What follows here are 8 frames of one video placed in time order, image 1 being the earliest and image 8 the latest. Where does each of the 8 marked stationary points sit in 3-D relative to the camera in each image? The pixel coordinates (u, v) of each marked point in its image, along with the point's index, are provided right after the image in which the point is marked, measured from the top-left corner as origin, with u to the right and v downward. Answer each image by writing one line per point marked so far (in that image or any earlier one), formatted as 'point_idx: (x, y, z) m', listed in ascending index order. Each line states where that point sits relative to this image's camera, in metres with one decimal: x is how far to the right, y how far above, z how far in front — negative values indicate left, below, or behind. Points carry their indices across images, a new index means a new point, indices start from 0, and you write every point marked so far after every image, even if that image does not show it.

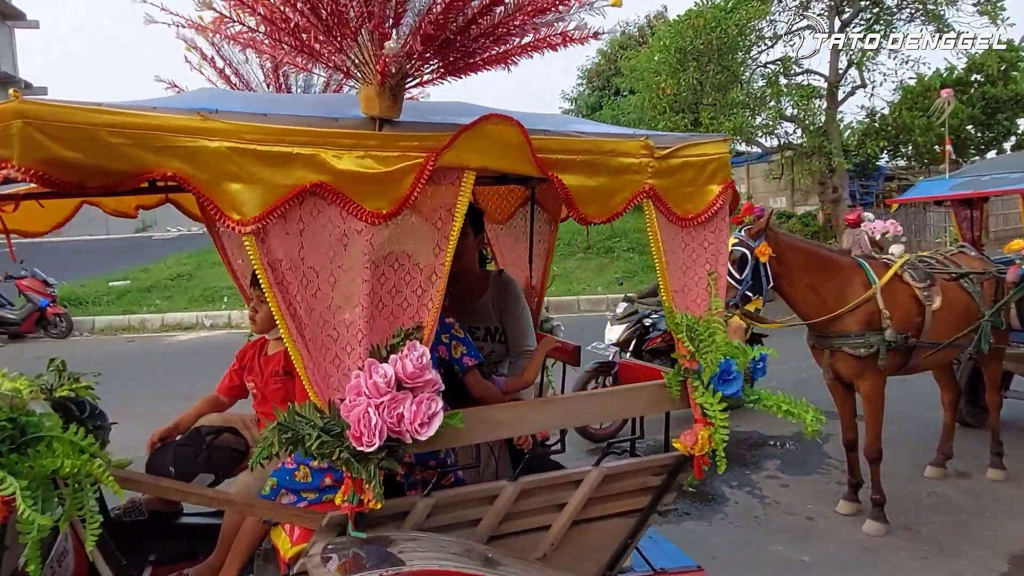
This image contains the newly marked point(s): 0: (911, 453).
0: (+3.1, -1.3, +5.3) m
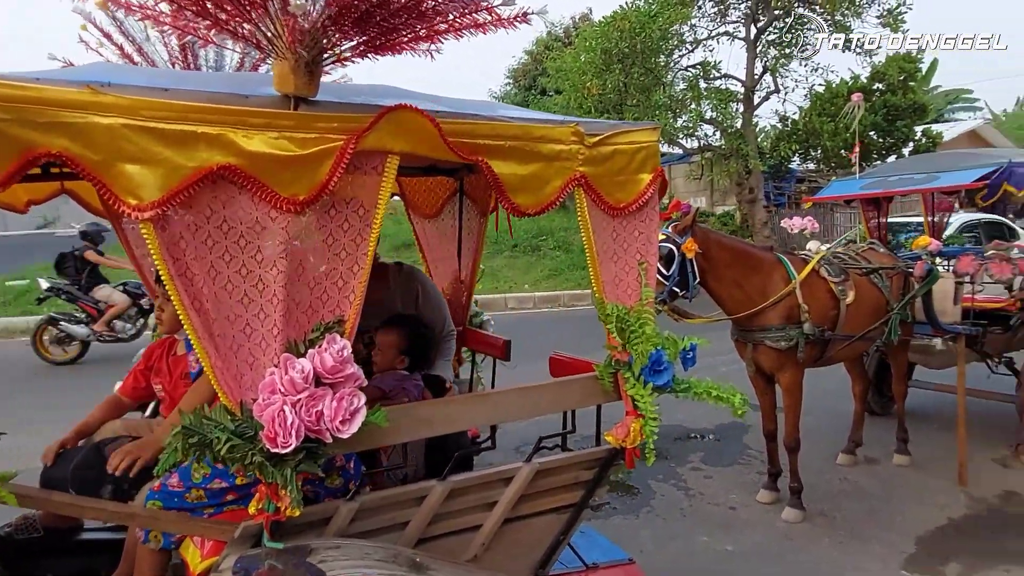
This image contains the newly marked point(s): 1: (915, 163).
0: (+2.5, -1.3, +5.5) m
1: (+3.4, +1.1, +5.7) m
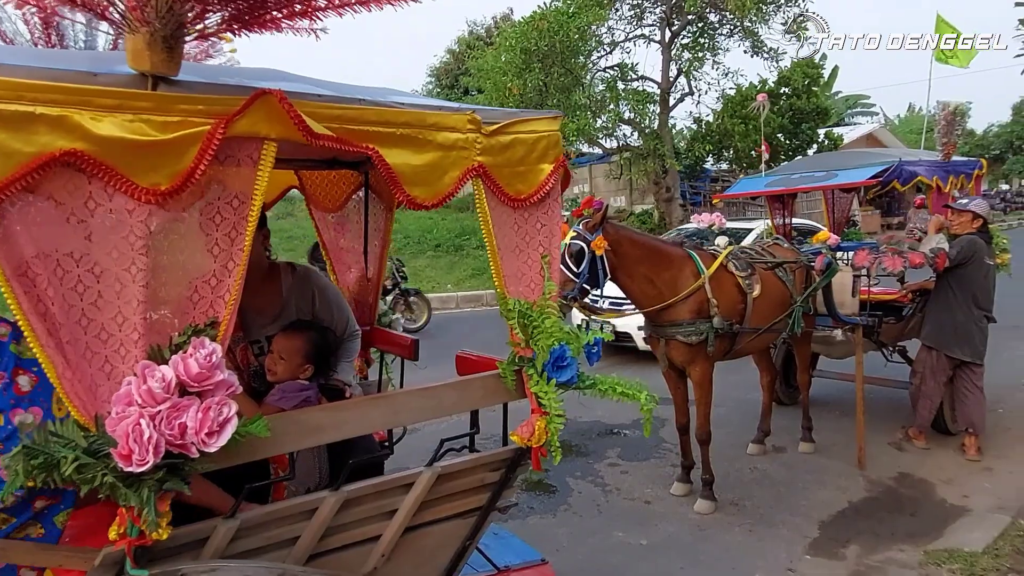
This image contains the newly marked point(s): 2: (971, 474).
0: (+1.8, -1.2, +5.6) m
1: (+2.7, +1.1, +6.0) m
2: (+3.2, -1.3, +4.7) m
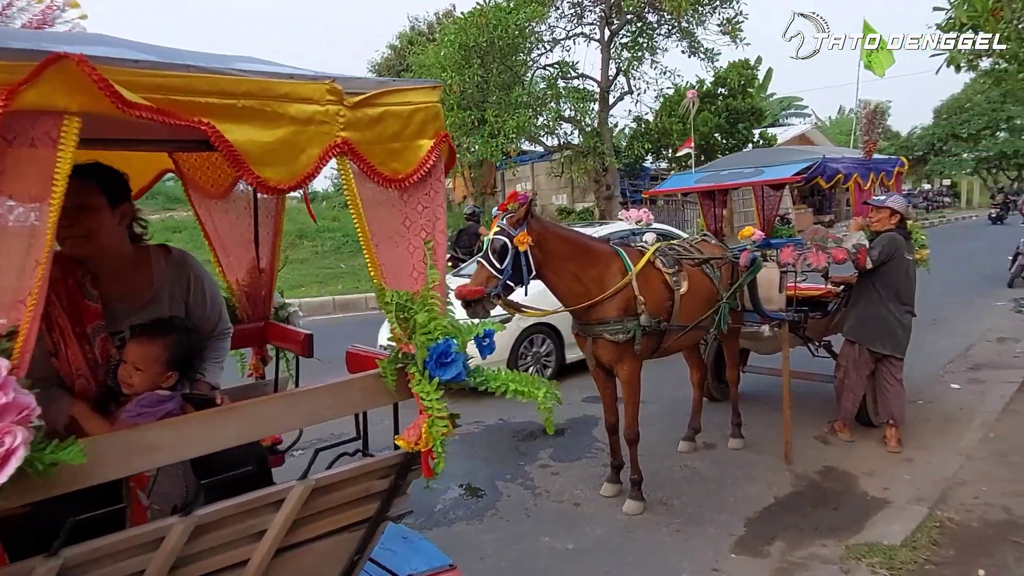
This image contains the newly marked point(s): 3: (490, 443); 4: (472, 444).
0: (+1.3, -1.2, +5.6) m
1: (+2.1, +1.2, +6.0) m
2: (+2.7, -1.3, +4.8) m
3: (-0.2, -1.3, +5.7) m
4: (-0.3, -1.3, +5.7) m
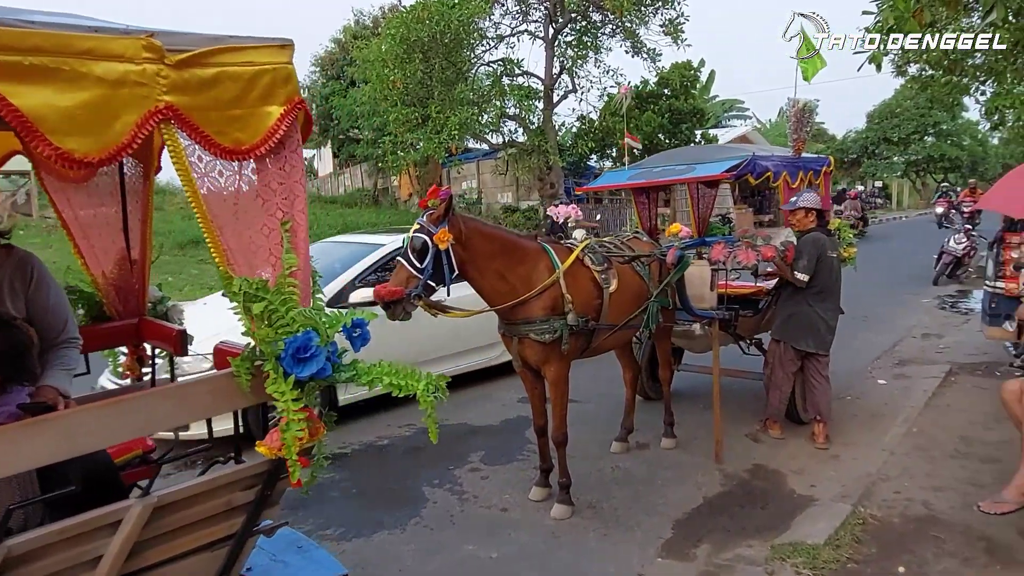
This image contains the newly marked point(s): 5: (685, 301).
0: (+0.7, -1.2, +5.5) m
1: (+1.5, +1.2, +6.0) m
2: (+2.2, -1.2, +4.9) m
3: (-0.7, -1.3, +5.5) m
4: (-0.9, -1.3, +5.5) m
5: (+1.2, -0.1, +4.9) m
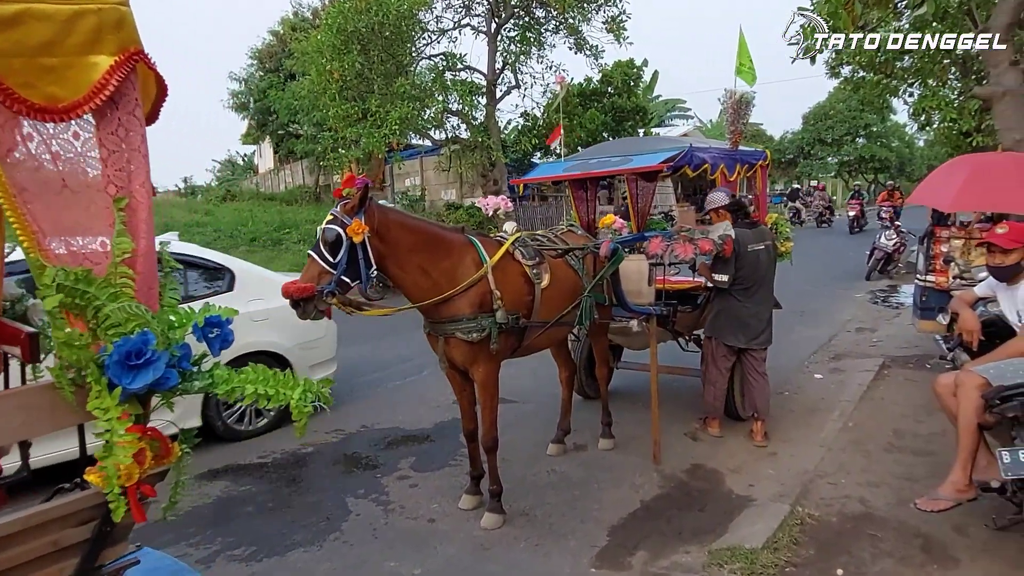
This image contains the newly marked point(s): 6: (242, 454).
0: (+0.2, -1.2, +5.3) m
1: (+0.9, +1.2, +5.8) m
2: (+1.7, -1.2, +4.8) m
3: (-1.3, -1.3, +5.2) m
4: (-1.4, -1.3, +5.2) m
5: (+0.8, -0.1, +4.7) m
6: (-2.1, -1.3, +5.3) m
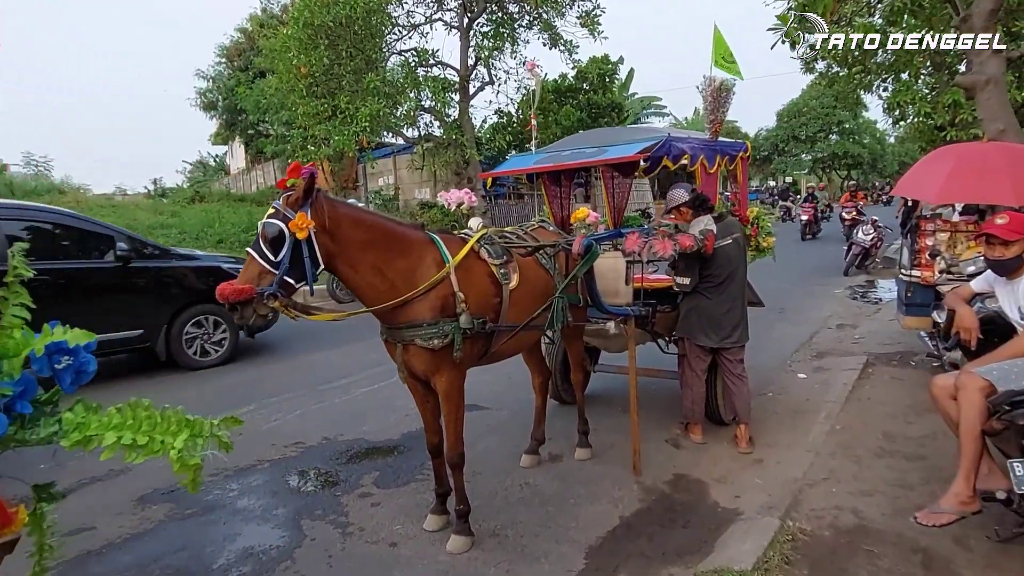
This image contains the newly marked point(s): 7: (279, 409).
0: (0.0, -1.2, +5.0) m
1: (+0.6, +1.2, +5.5) m
2: (+1.5, -1.2, +4.5) m
3: (-1.5, -1.3, +4.8) m
4: (-1.6, -1.3, +4.8) m
5: (+0.6, -0.1, +4.4) m
6: (-2.3, -1.3, +4.9) m
7: (-2.2, -1.1, +6.3) m
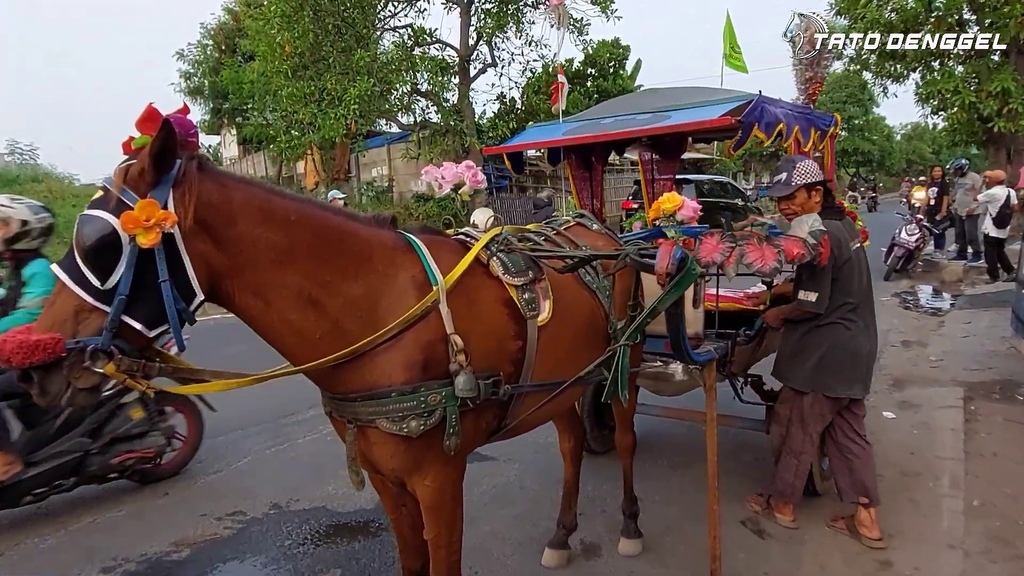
0: (+0.1, -1.3, +3.6) m
1: (+0.7, +1.1, +4.1) m
2: (+1.6, -1.3, +3.1) m
3: (-1.4, -1.4, +3.4) m
4: (-1.5, -1.4, +3.4) m
5: (+0.7, -0.2, +3.0) m
6: (-2.2, -1.4, +3.5) m
7: (-2.1, -1.2, +4.9) m
